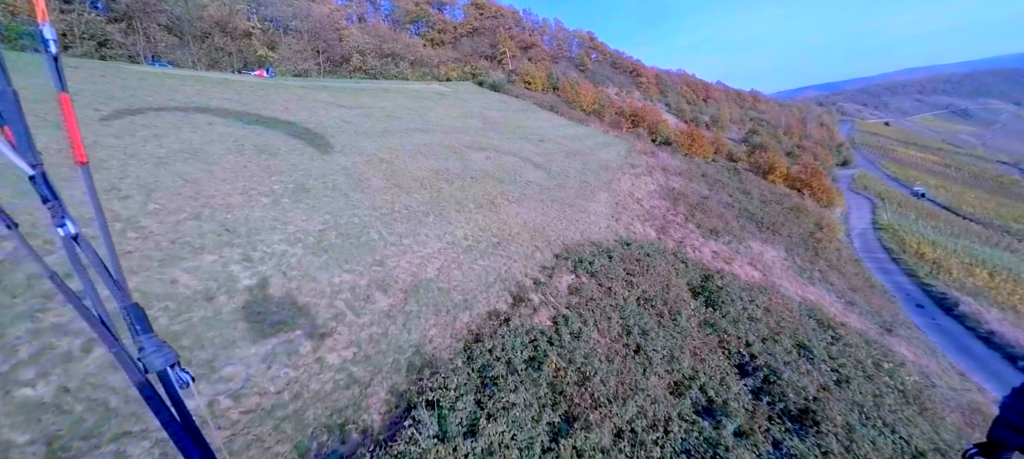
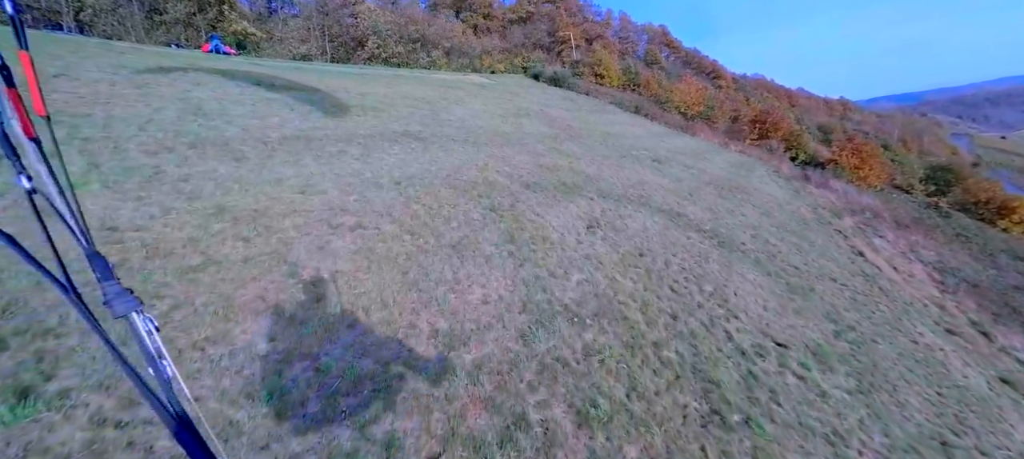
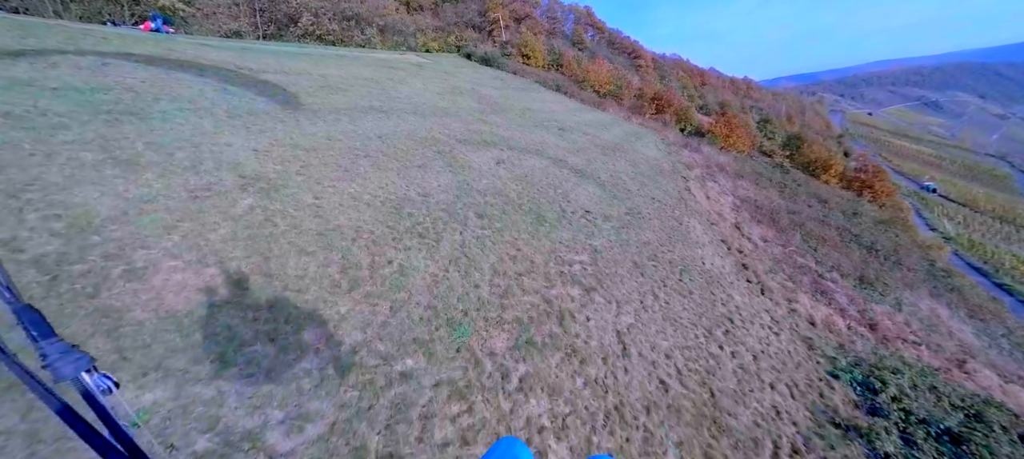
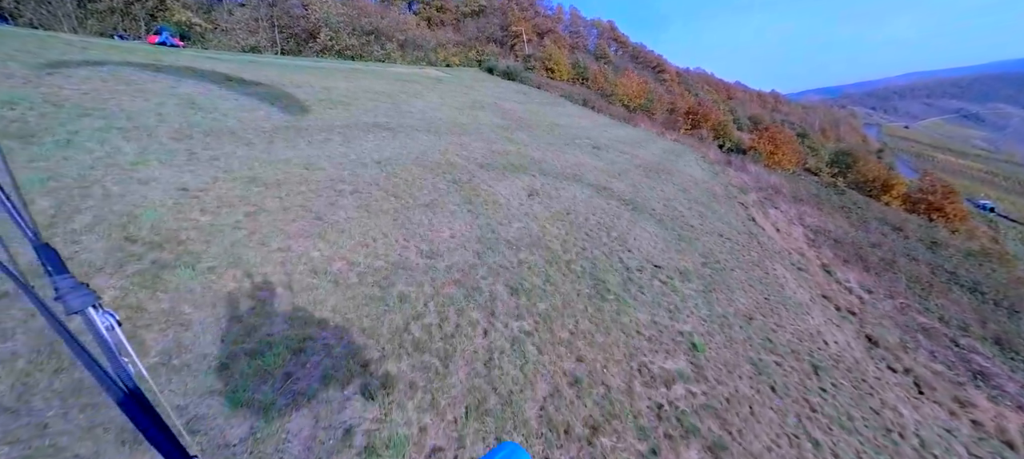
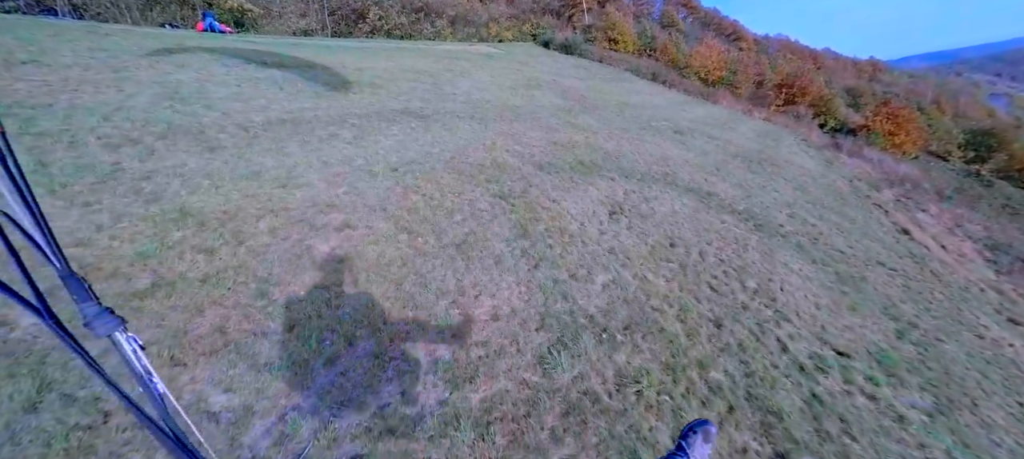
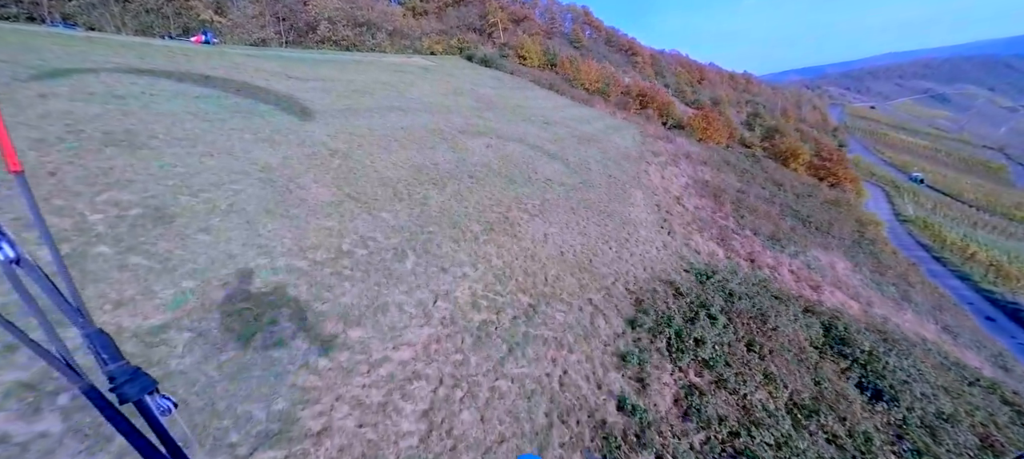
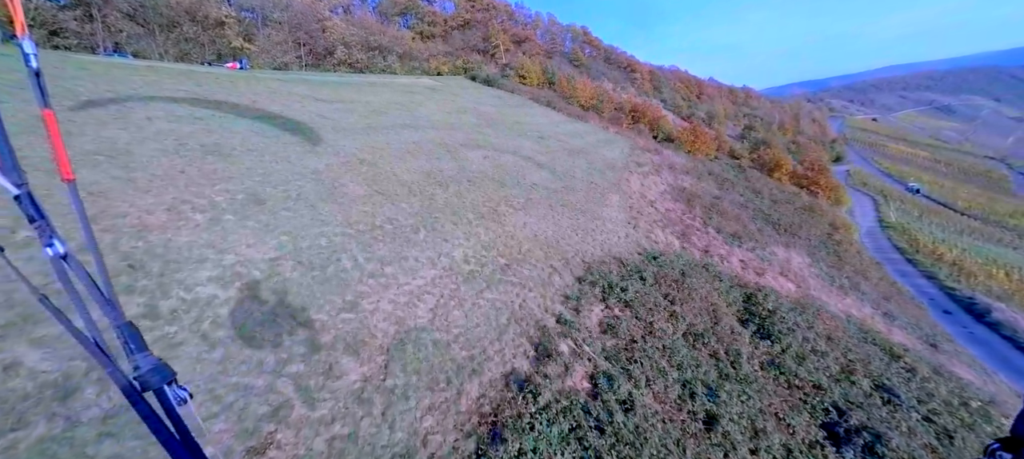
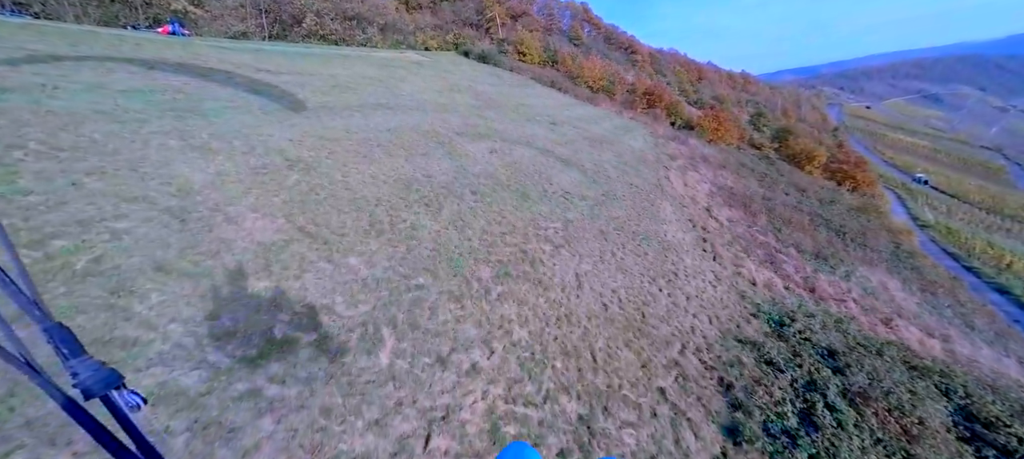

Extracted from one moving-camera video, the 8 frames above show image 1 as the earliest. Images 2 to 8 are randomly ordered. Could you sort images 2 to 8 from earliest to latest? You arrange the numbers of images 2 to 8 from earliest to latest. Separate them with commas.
7, 6, 8, 3, 4, 2, 5
